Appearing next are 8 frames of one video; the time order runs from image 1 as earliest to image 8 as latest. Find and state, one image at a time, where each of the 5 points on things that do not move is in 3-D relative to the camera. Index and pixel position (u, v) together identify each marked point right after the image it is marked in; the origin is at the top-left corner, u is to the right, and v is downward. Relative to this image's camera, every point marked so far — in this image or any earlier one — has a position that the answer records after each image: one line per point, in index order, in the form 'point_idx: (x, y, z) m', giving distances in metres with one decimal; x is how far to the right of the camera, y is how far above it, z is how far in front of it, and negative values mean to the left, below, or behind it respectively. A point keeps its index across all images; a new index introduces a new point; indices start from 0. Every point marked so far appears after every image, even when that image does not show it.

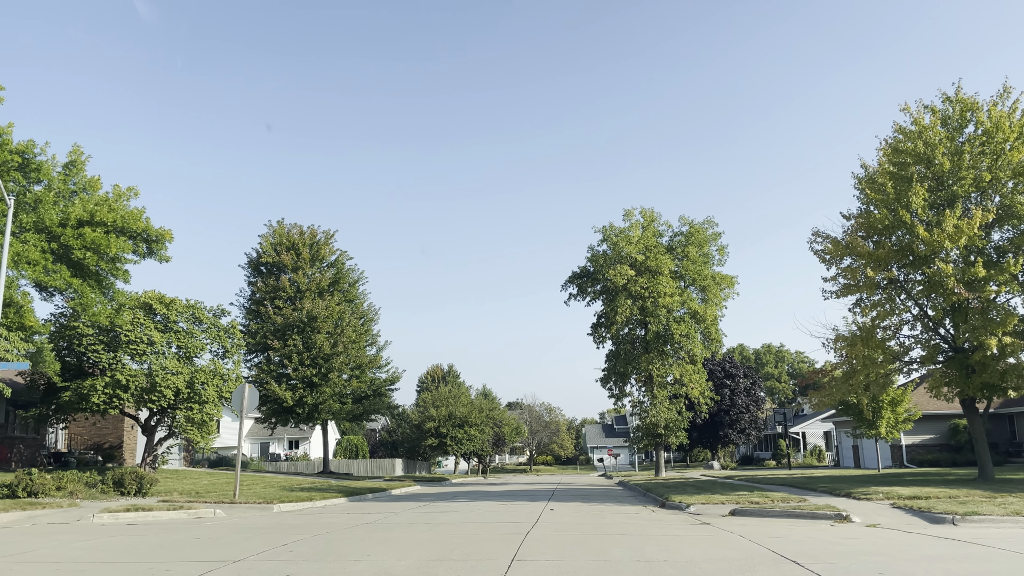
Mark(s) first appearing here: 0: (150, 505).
0: (-8.9, -5.3, +19.6) m
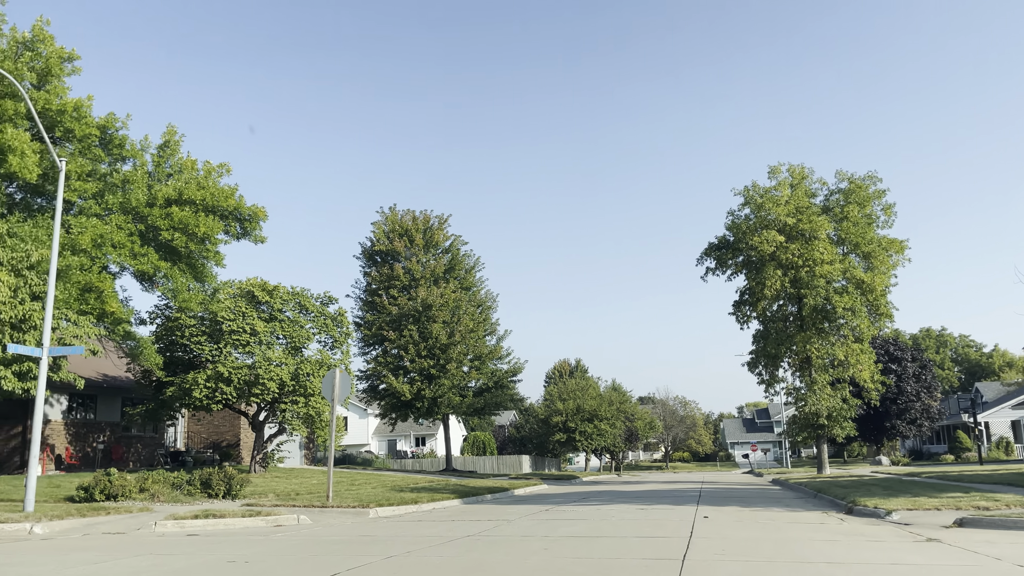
0: (-6.0, -4.7, +16.8) m
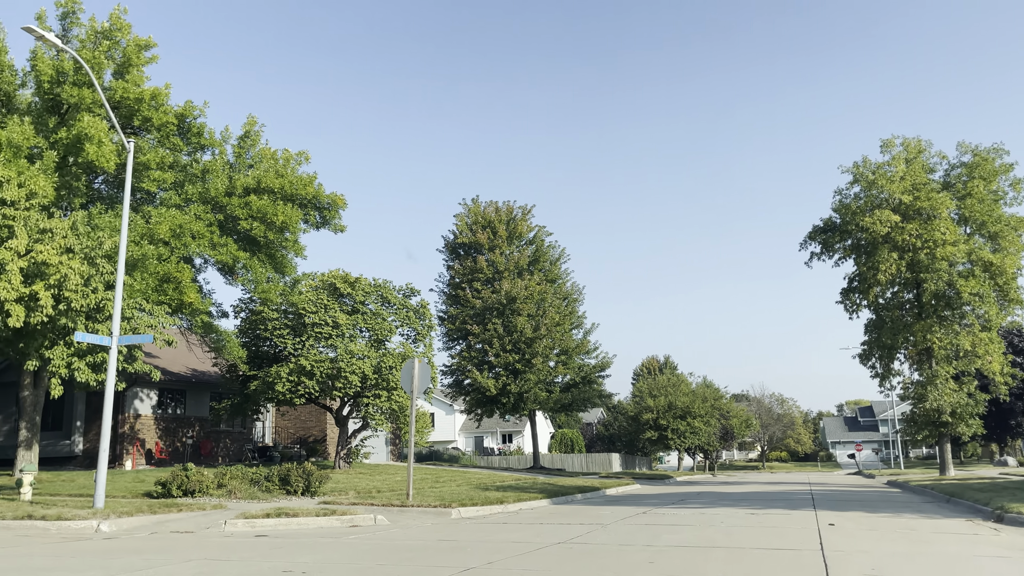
0: (-4.1, -4.4, +15.9) m
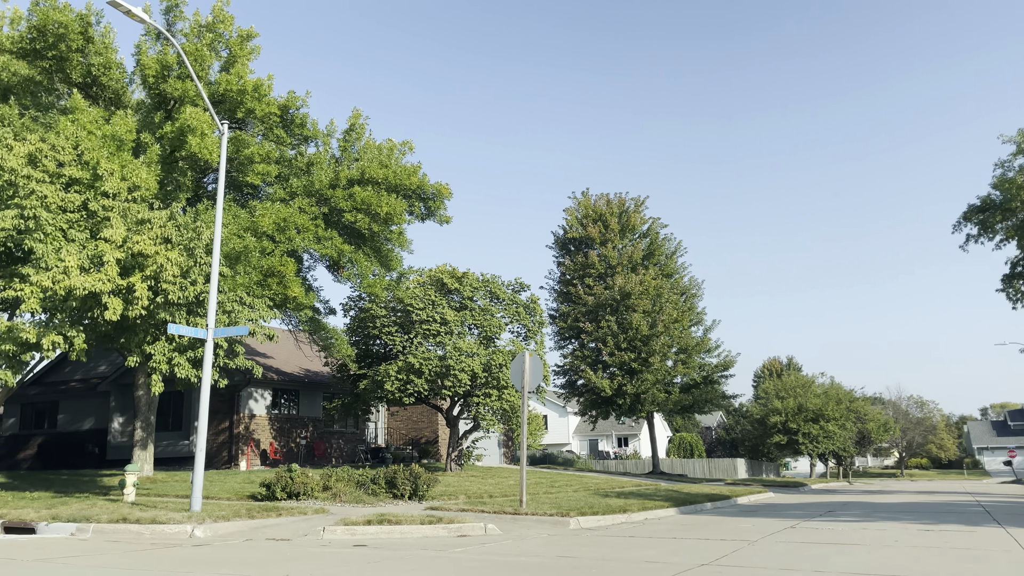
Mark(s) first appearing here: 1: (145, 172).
0: (-1.9, -4.1, +14.6) m
1: (-8.1, +2.6, +17.8) m
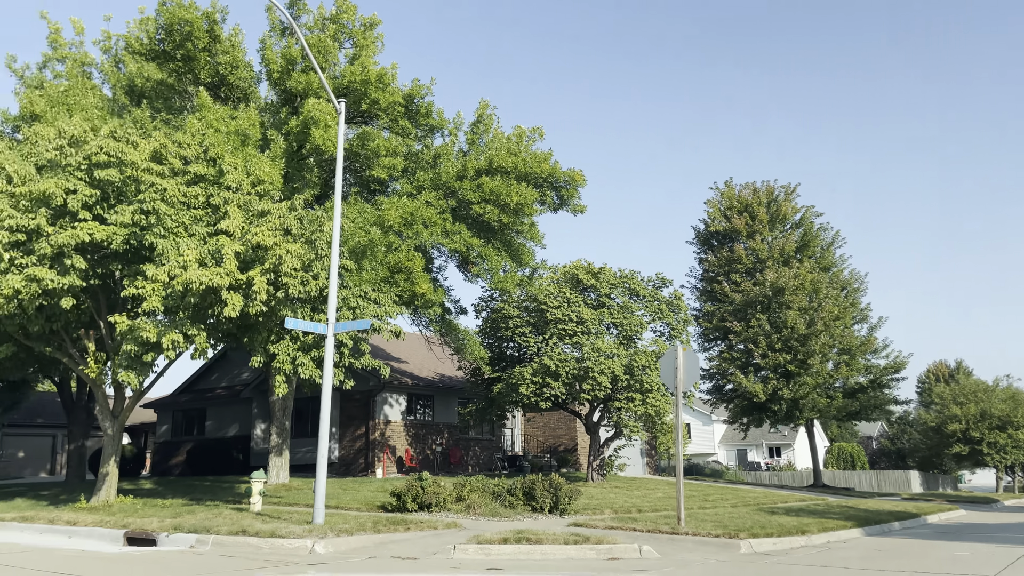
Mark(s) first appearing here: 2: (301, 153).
0: (+0.6, -3.9, +12.8) m
1: (-5.2, +2.6, +17.1) m
2: (-5.2, +3.4, +19.8) m
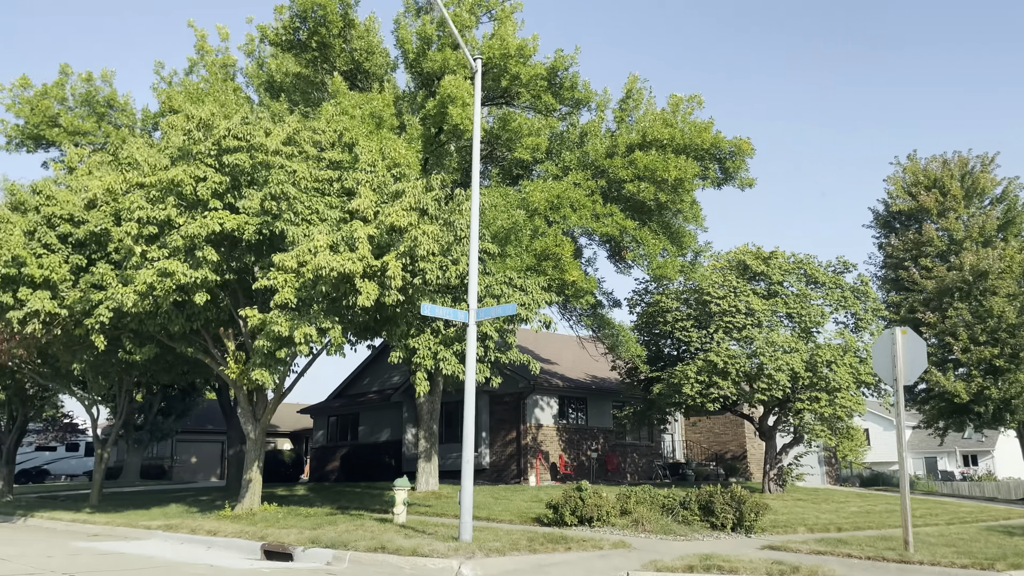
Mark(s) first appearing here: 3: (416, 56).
0: (+3.0, -3.5, +10.5) m
1: (-2.1, +2.8, +15.8) m
2: (-1.7, +3.5, +18.5) m
3: (-2.3, +5.5, +19.0) m
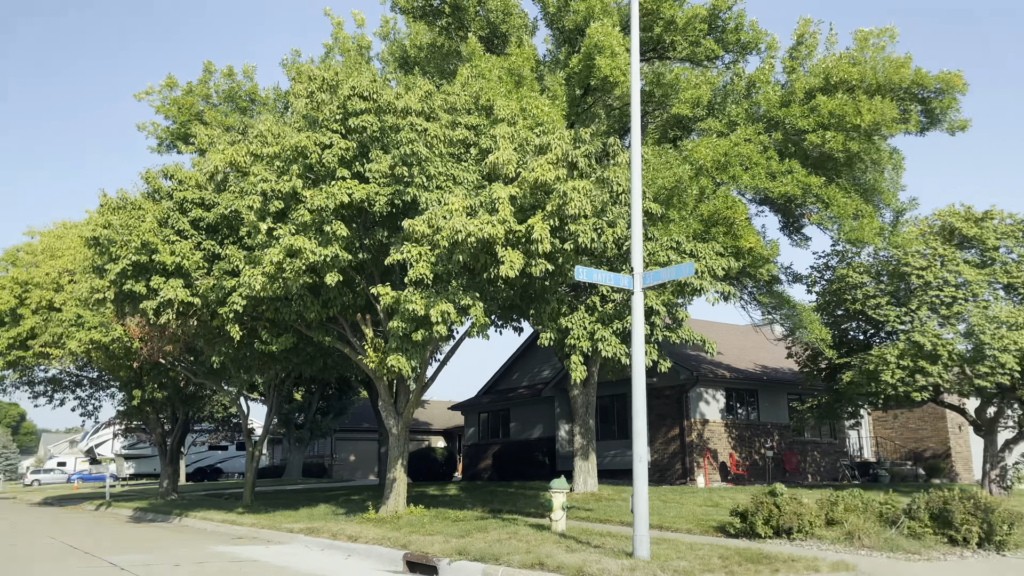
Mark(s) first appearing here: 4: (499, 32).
0: (+4.9, -2.9, +7.7) m
1: (+0.6, +3.2, +14.0) m
2: (+1.5, +4.0, +16.5) m
3: (+0.9, +5.9, +17.1) m
4: (-0.3, +5.8, +18.0) m
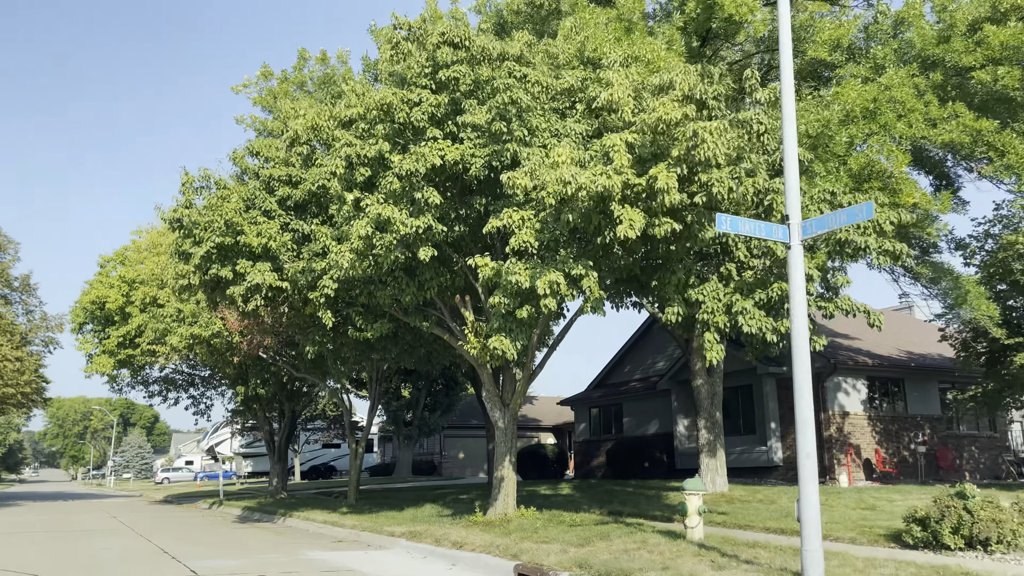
0: (+5.9, -2.4, +5.5) m
1: (+2.3, +3.6, +12.2) m
2: (+3.5, +4.4, +14.6) m
3: (+2.9, +6.4, +15.3) m
4: (+1.8, +6.2, +16.4) m
